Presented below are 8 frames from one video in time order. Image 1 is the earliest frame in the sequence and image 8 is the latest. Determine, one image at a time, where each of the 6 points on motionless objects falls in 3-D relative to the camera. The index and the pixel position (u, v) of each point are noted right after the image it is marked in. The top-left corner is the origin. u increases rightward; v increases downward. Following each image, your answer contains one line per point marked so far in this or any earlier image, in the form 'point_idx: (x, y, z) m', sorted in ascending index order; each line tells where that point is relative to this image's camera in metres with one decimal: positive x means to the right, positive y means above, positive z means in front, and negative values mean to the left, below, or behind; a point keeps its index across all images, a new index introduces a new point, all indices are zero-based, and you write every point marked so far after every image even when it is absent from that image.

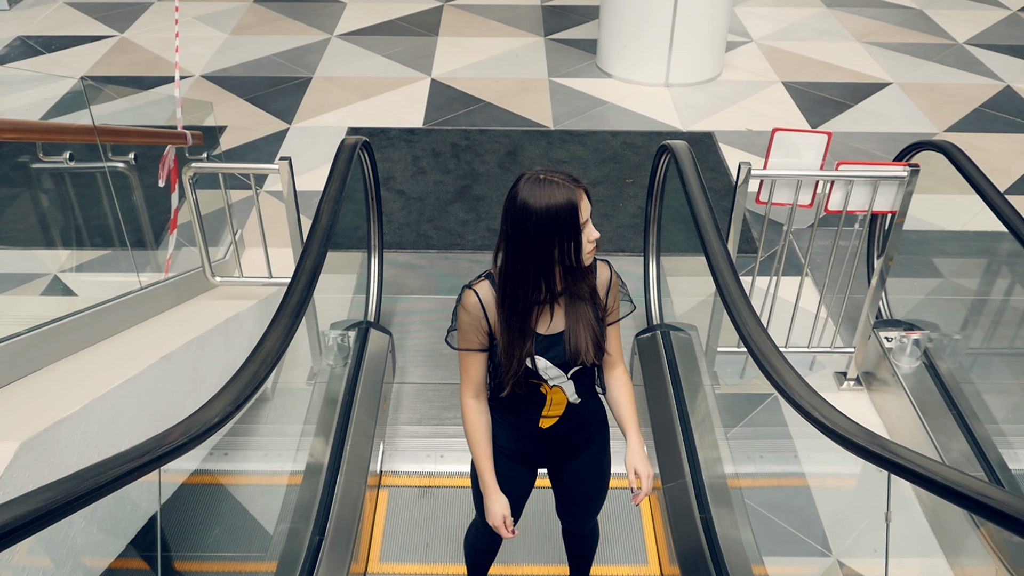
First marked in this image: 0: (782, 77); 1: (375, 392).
0: (+1.7, +1.3, +5.7) m
1: (-0.4, -0.3, +2.9) m
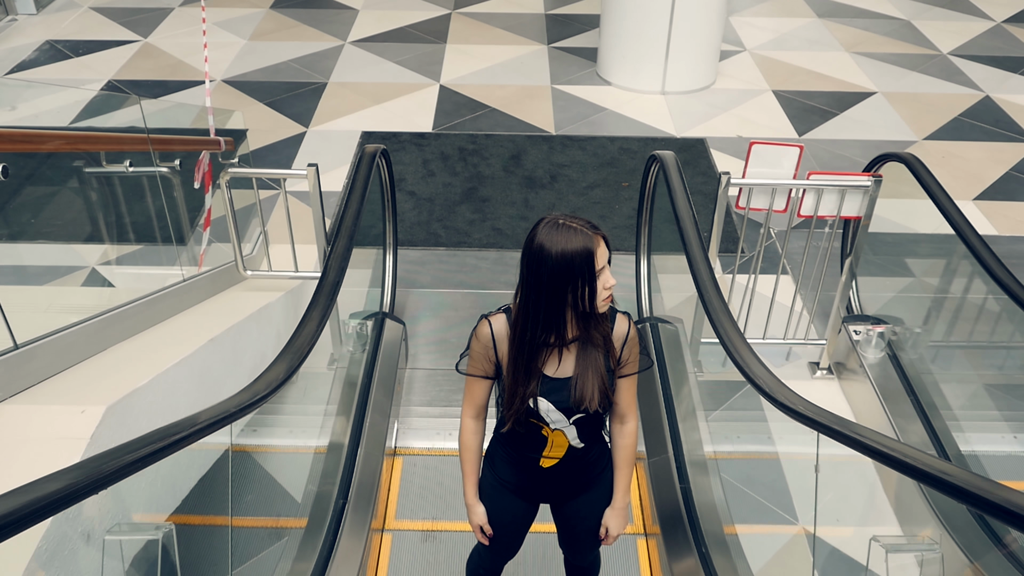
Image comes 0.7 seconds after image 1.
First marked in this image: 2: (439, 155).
0: (+1.7, +1.3, +6.0) m
1: (-0.4, -0.3, +3.2) m
2: (-0.4, +0.7, +5.1) m
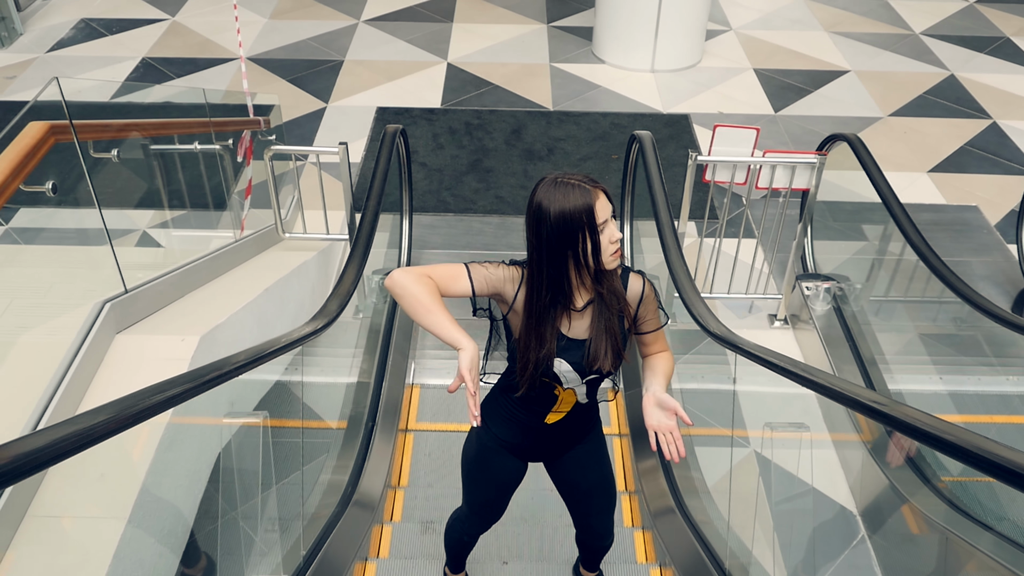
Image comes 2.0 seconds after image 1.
0: (+1.7, +1.6, +6.5) m
1: (-0.4, -0.1, +3.8) m
2: (-0.4, +1.0, +5.6) m
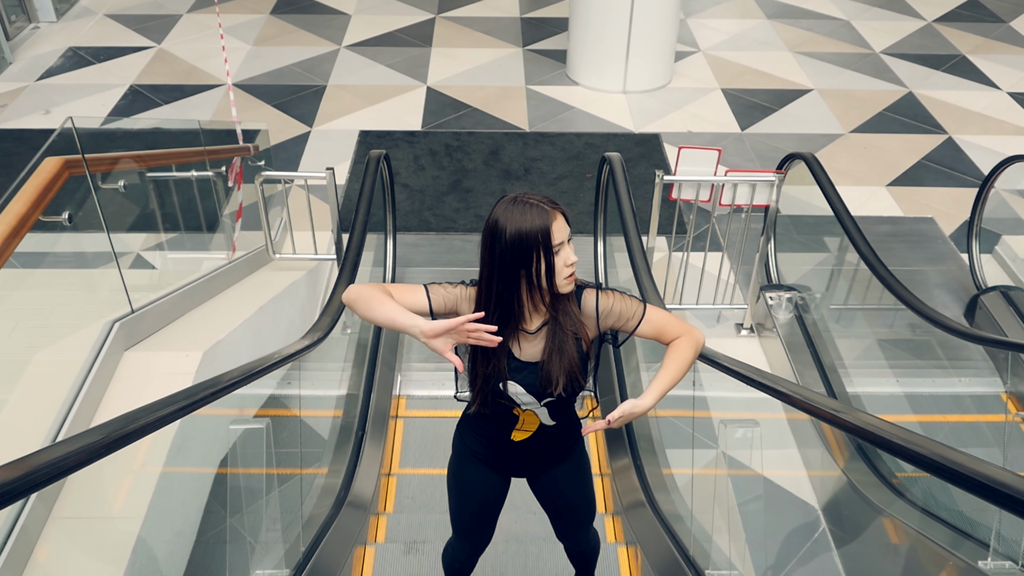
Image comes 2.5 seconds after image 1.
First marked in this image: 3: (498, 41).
0: (+1.5, +1.5, +6.8) m
1: (-0.5, -0.2, +4.0) m
2: (-0.5, +0.9, +5.8) m
3: (-0.1, +2.0, +7.4) m
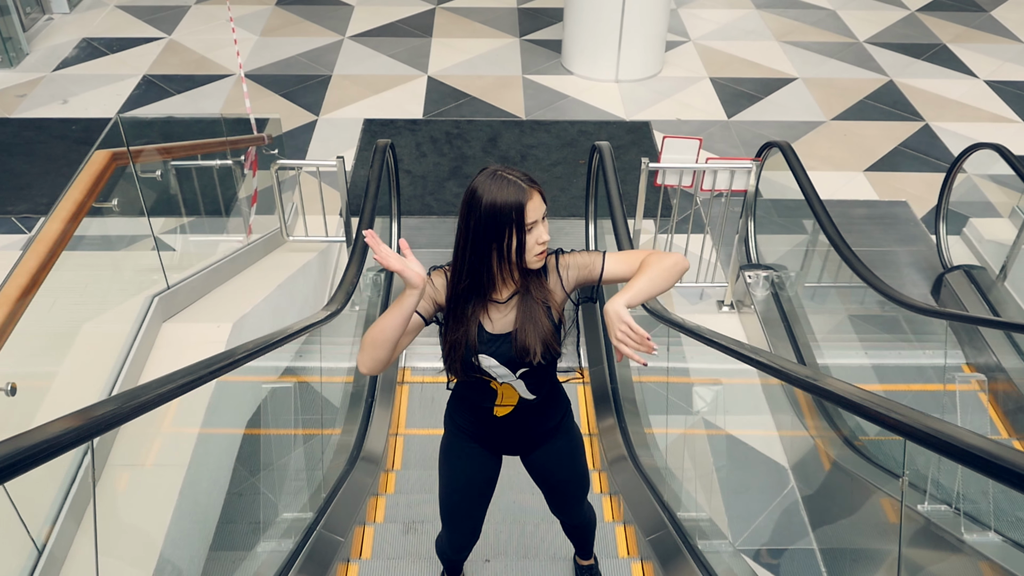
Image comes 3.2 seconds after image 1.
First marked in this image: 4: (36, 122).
0: (+1.5, +1.6, +7.1) m
1: (-0.5, -0.1, +4.3) m
2: (-0.5, +1.0, +6.1) m
3: (-0.1, +2.1, +7.6) m
4: (-3.3, +1.1, +6.3) m
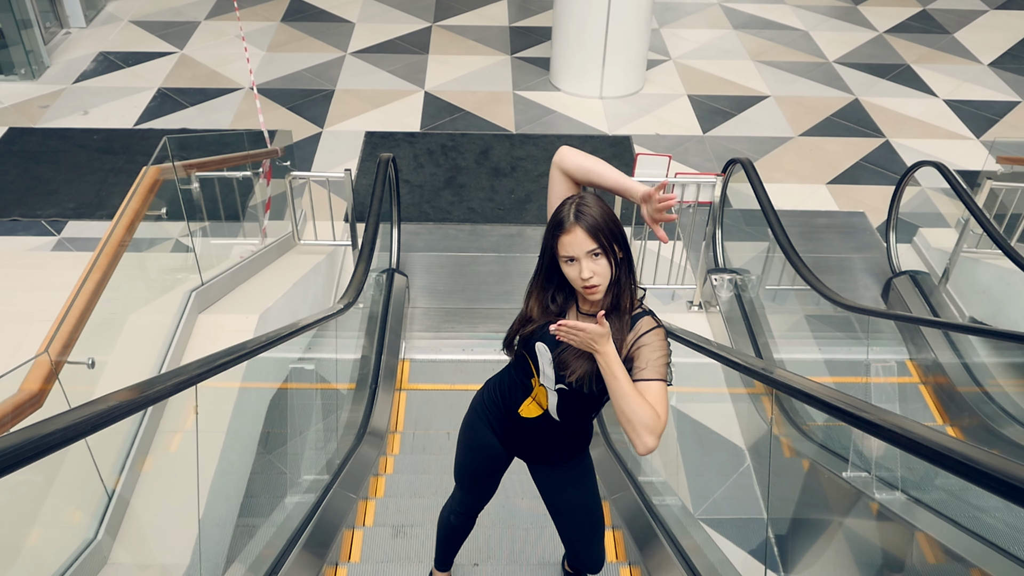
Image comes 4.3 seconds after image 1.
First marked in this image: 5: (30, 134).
0: (+1.4, +1.6, +7.6) m
1: (-0.6, -0.1, +4.8) m
2: (-0.6, +1.0, +6.6) m
3: (-0.2, +2.1, +8.1) m
4: (-3.3, +1.1, +6.8) m
5: (-3.5, +1.1, +6.7) m
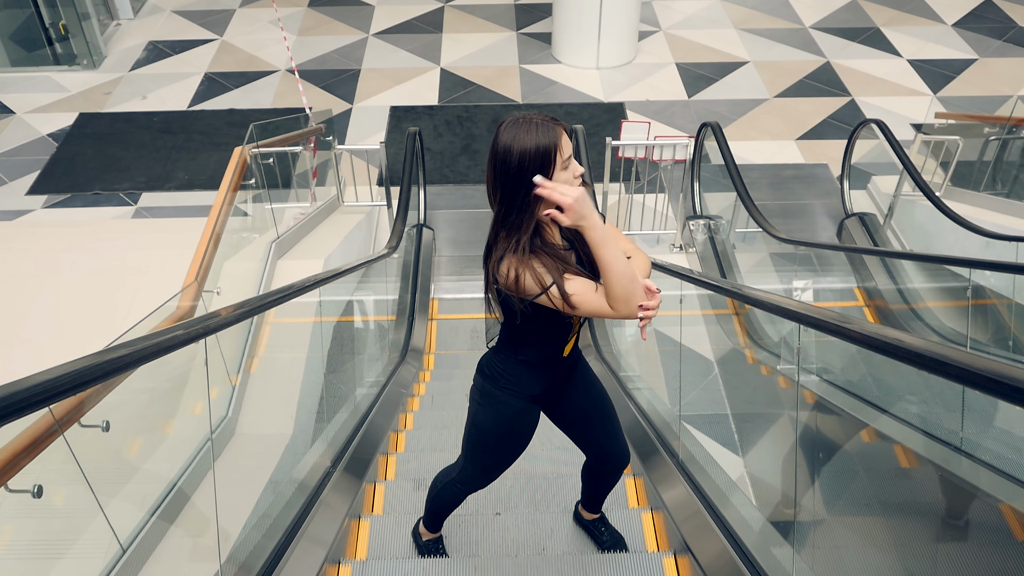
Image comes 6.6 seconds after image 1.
0: (+1.5, +2.1, +8.4) m
1: (-0.5, +0.2, +5.8) m
2: (-0.6, +1.4, +7.5) m
3: (-0.2, +2.6, +9.0) m
4: (-3.3, +1.5, +7.7) m
5: (-3.5, +1.4, +7.7) m
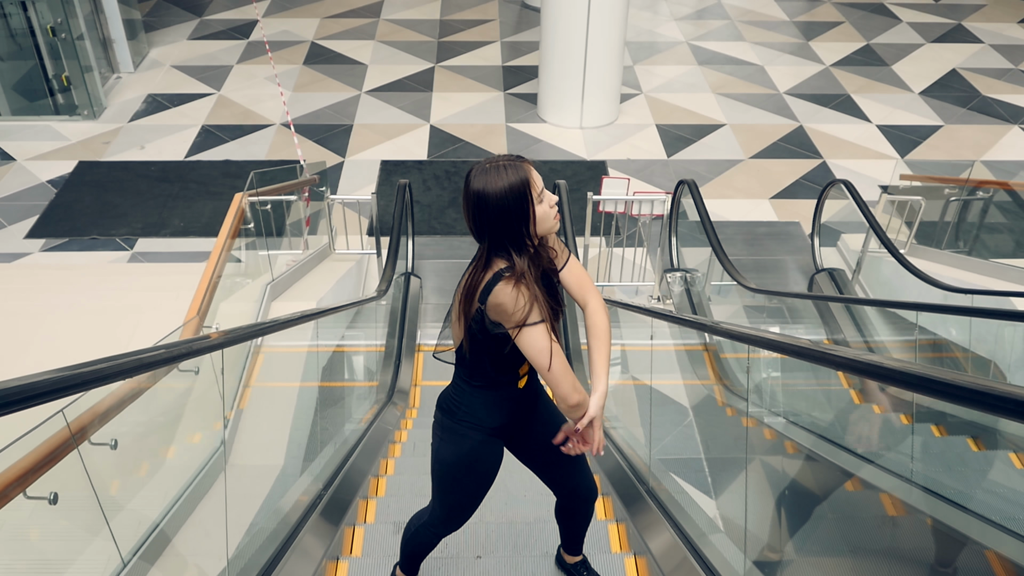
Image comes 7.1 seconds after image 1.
0: (+1.4, +1.6, +8.8) m
1: (-0.6, -0.1, +6.0) m
2: (-0.7, +1.0, +7.8) m
3: (-0.3, +2.1, +9.4) m
4: (-3.4, +1.1, +8.0) m
5: (-3.6, +1.1, +8.0) m
